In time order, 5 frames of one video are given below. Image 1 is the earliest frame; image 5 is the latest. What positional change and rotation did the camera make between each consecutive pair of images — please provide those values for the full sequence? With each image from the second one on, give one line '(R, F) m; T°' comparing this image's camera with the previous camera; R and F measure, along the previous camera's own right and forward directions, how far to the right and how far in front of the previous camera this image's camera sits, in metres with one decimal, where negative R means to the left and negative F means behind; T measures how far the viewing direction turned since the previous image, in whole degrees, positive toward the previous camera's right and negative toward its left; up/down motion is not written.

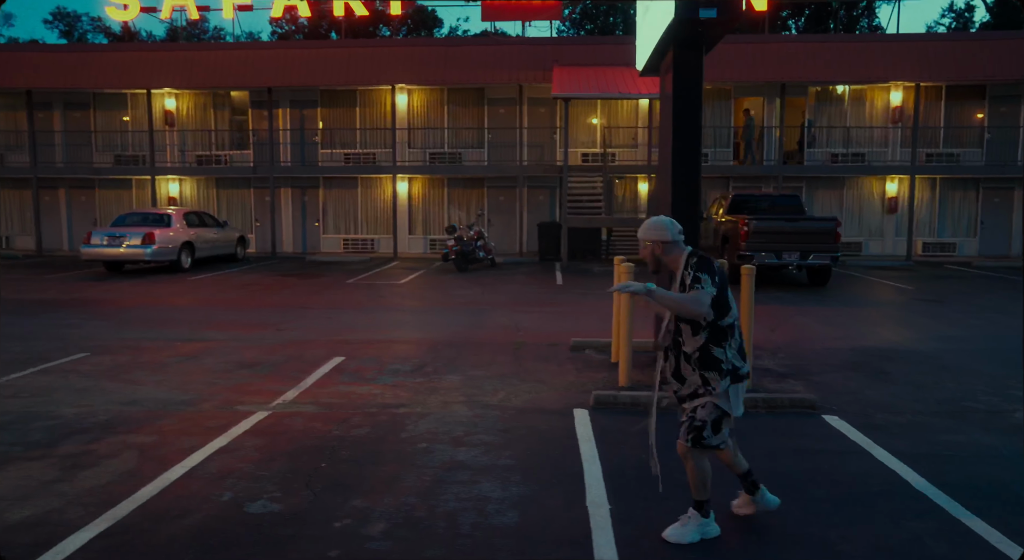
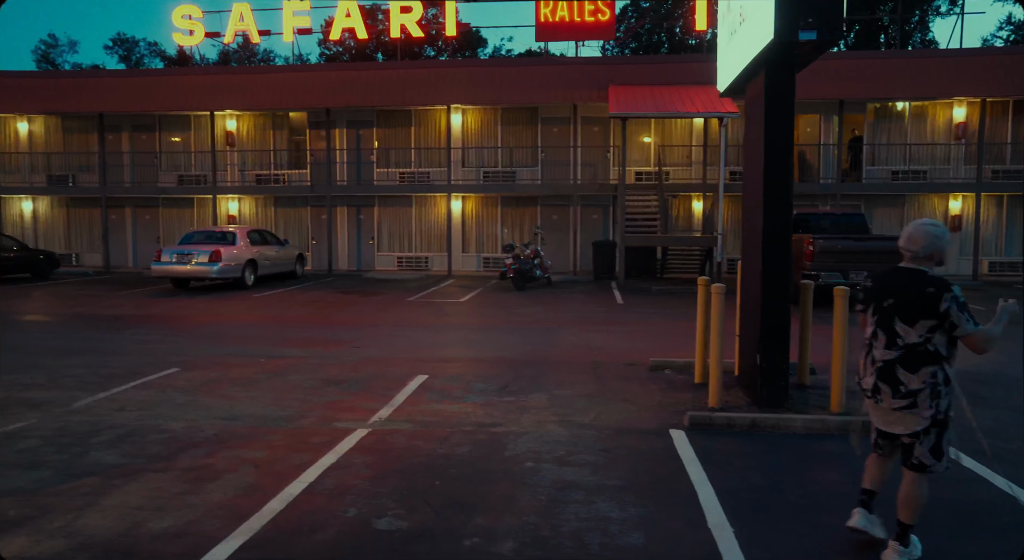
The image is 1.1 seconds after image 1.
(-0.5, -0.1) m; -3°
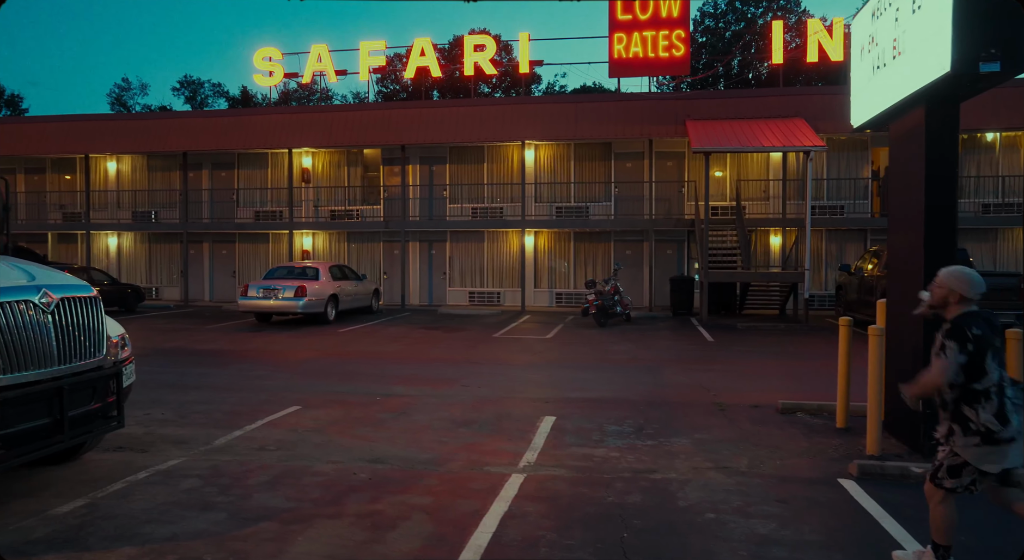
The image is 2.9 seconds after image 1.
(-1.0, +0.1) m; -3°
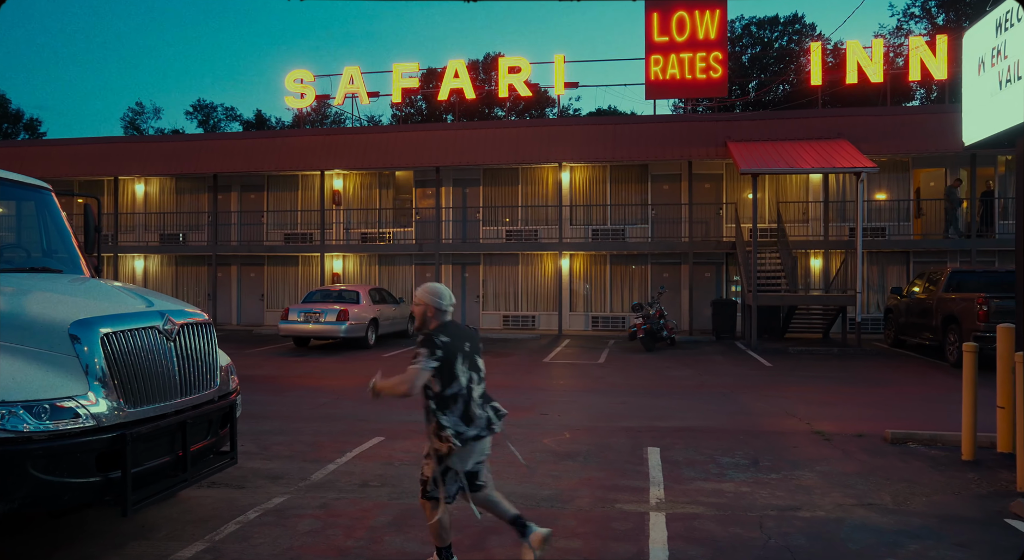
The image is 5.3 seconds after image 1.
(-1.1, +0.4) m; 0°
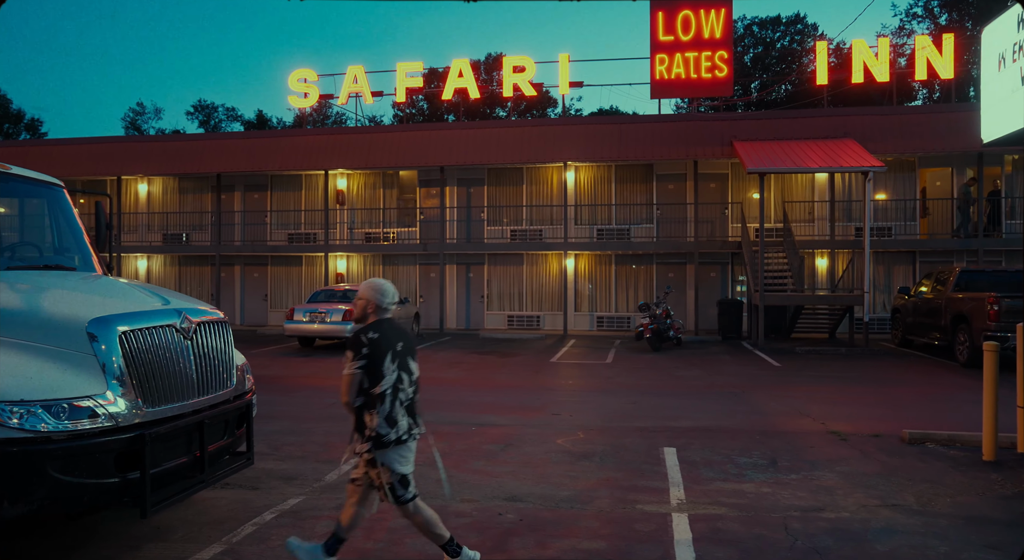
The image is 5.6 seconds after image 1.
(-0.2, +0.1) m; 0°
